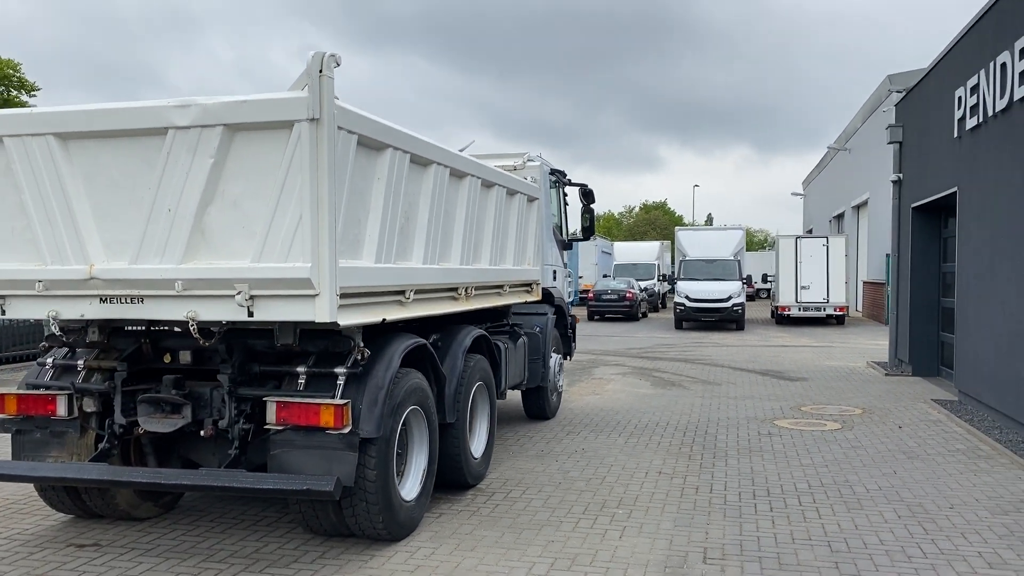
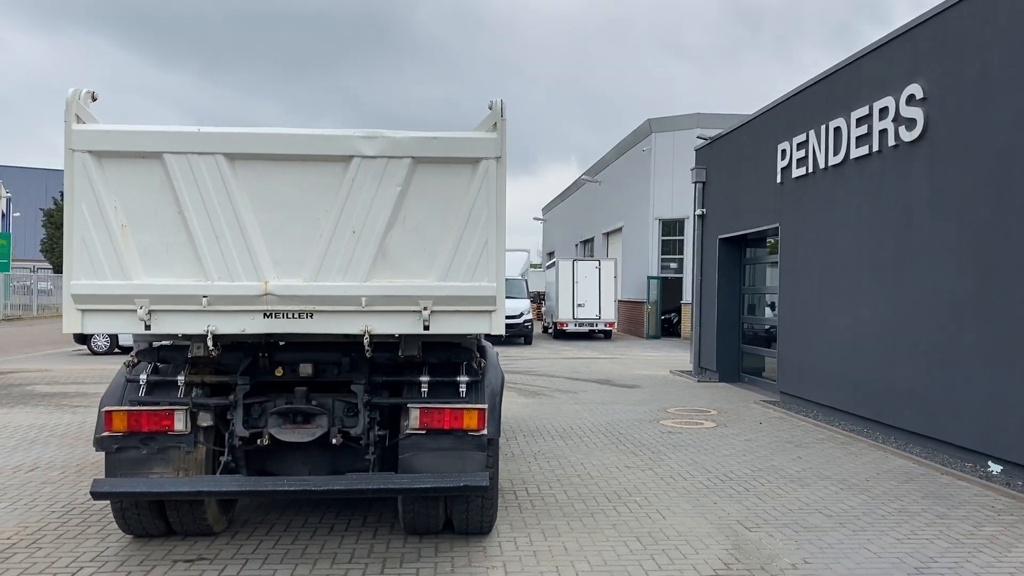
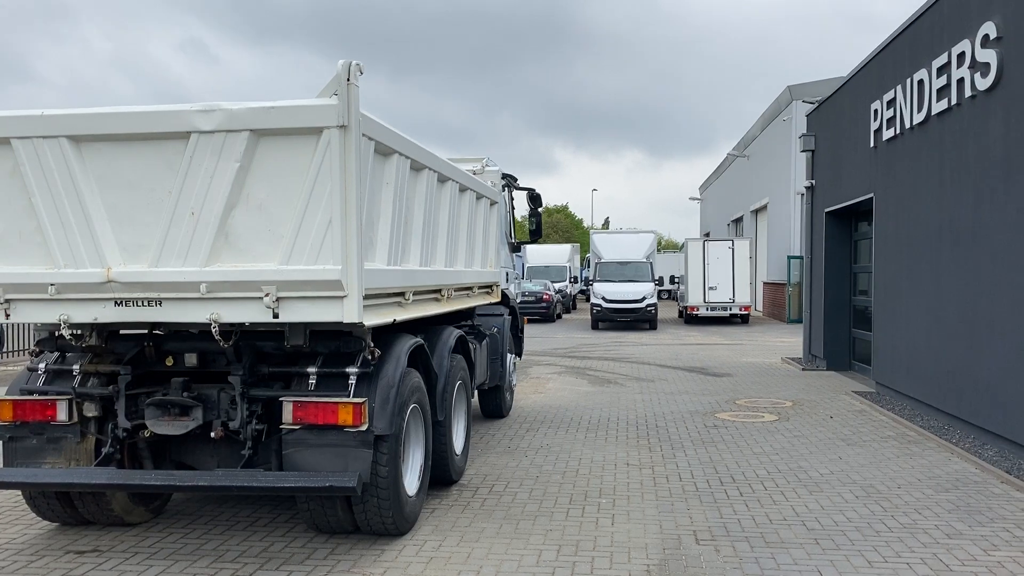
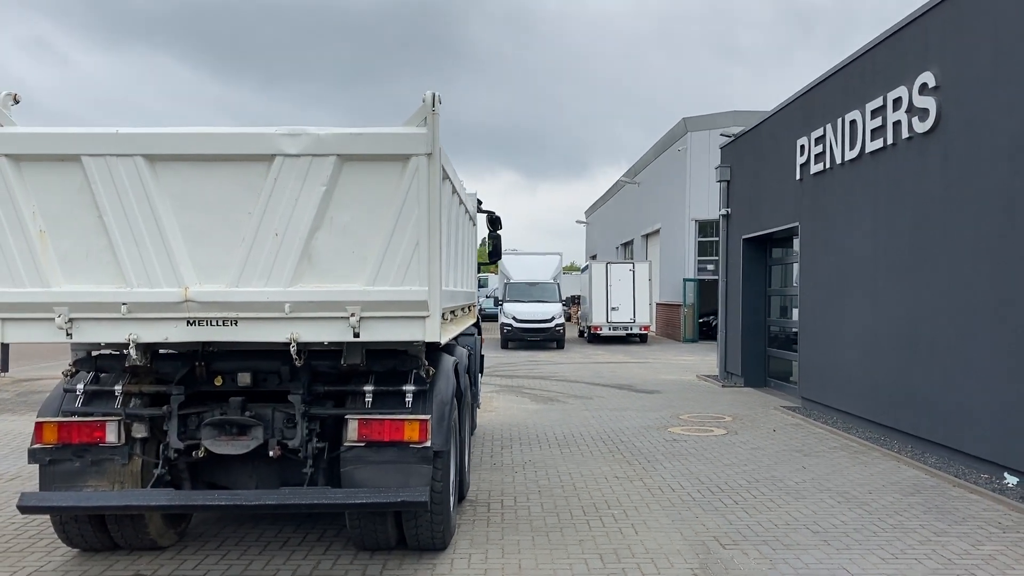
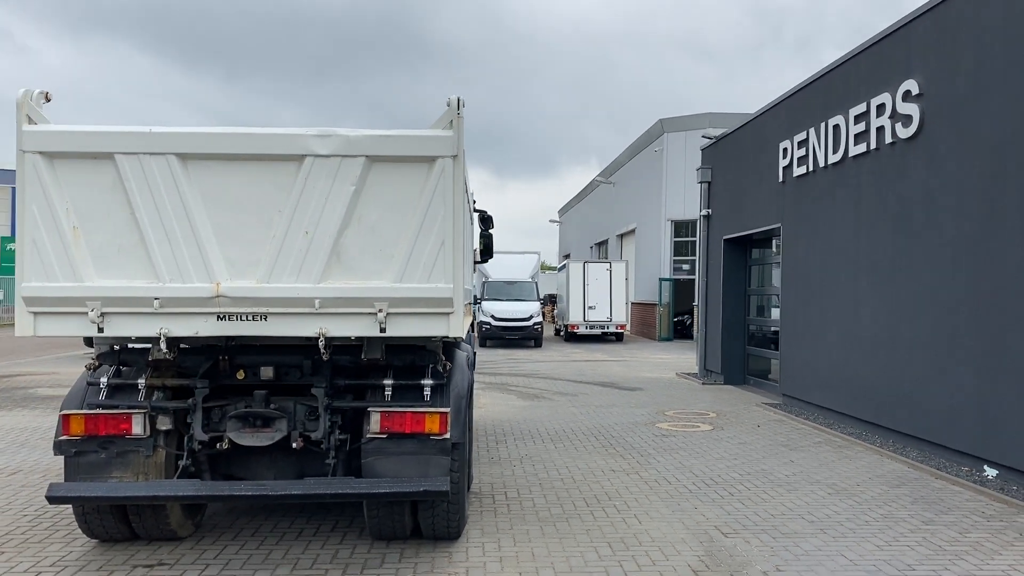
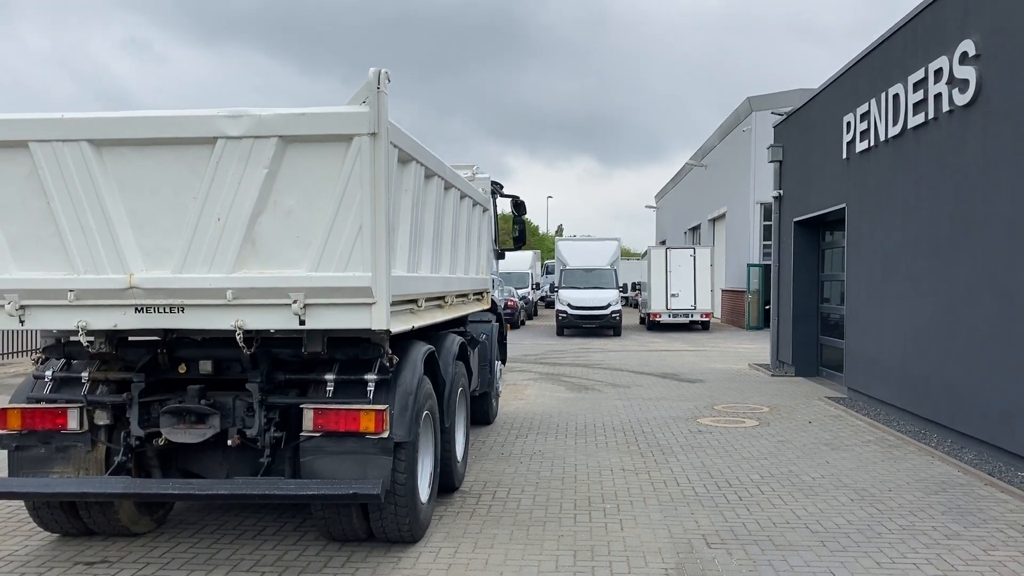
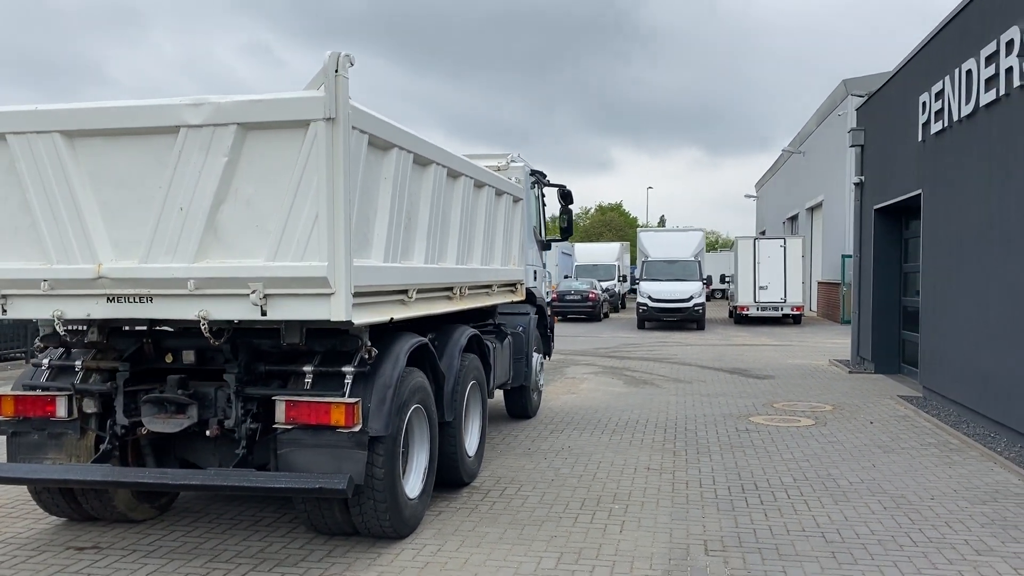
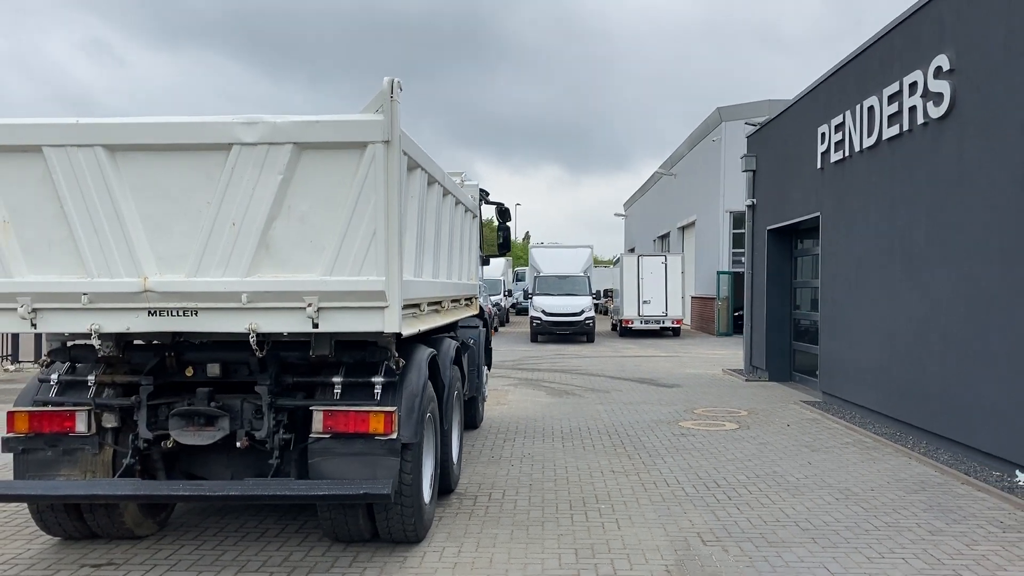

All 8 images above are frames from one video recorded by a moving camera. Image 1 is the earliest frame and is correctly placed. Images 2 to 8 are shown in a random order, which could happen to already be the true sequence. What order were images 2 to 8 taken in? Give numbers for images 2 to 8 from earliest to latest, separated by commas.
7, 3, 6, 8, 4, 5, 2
